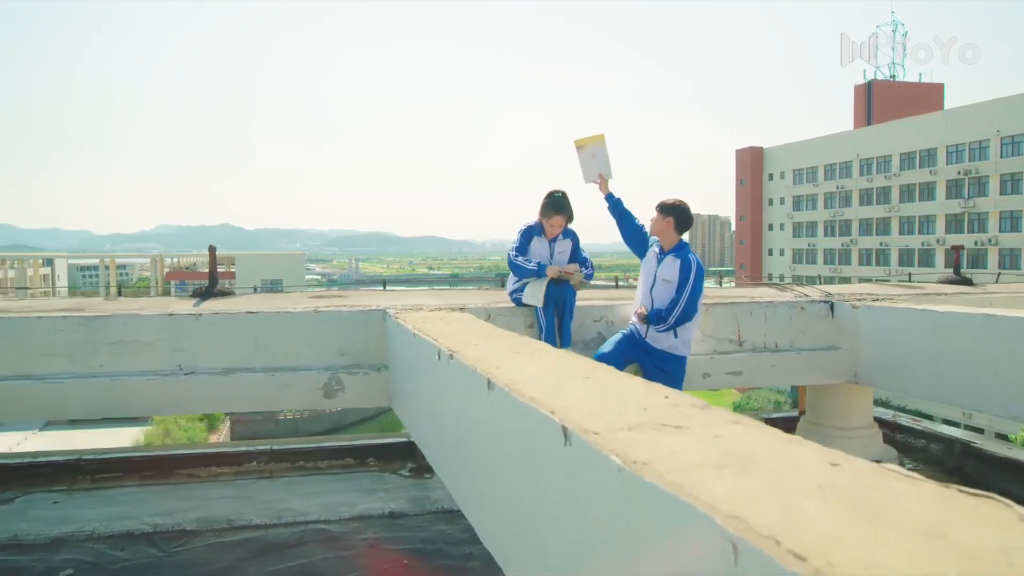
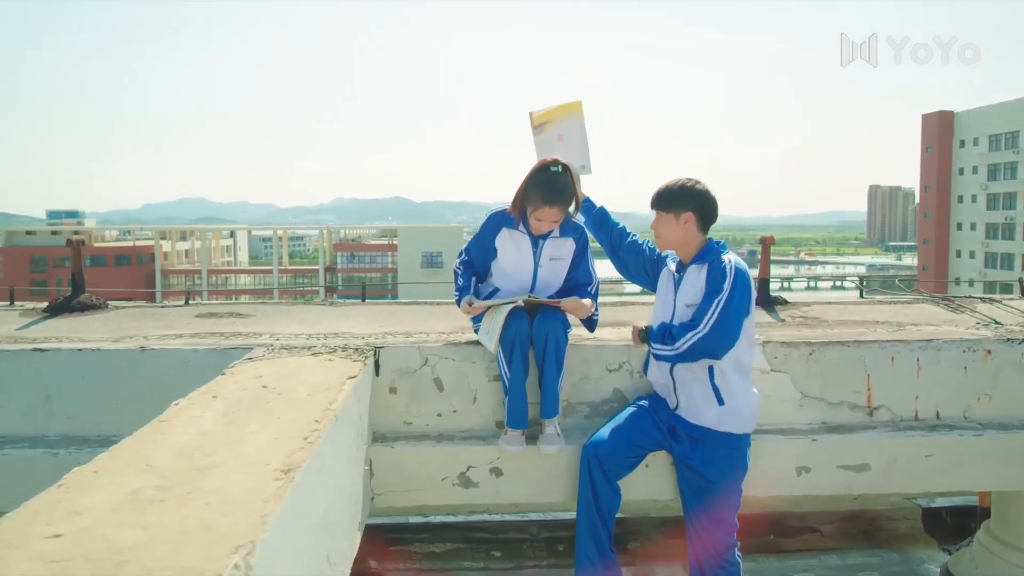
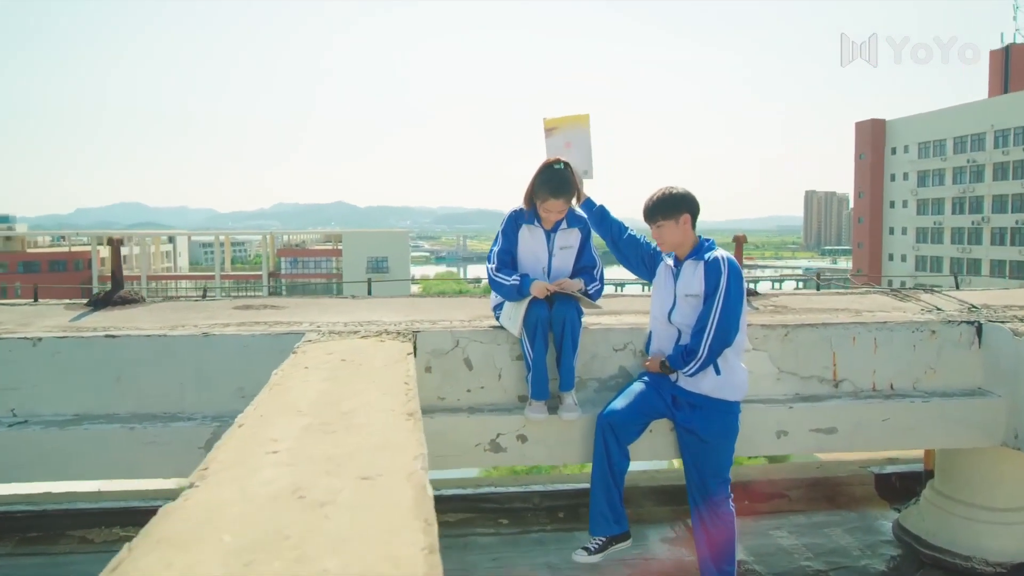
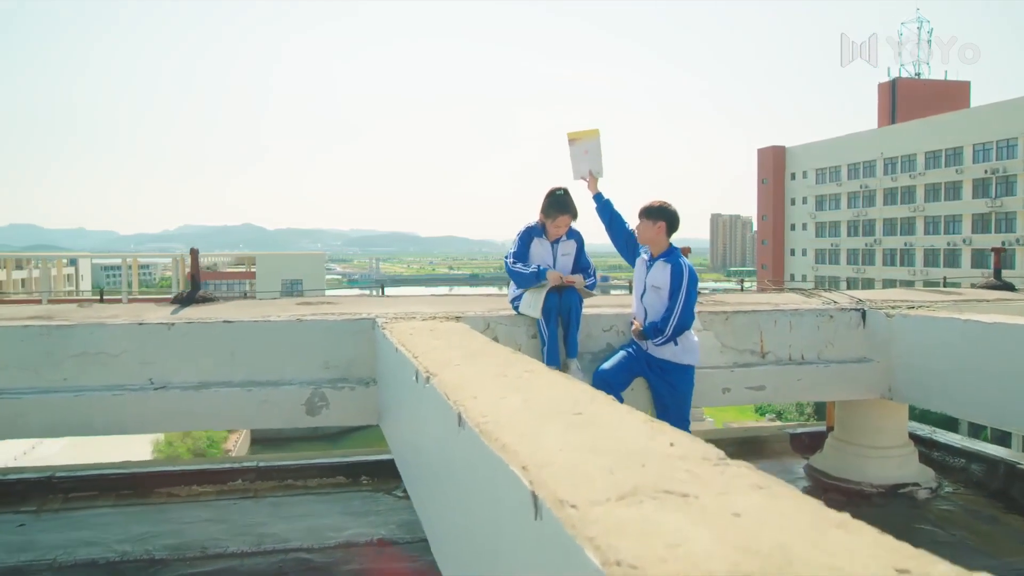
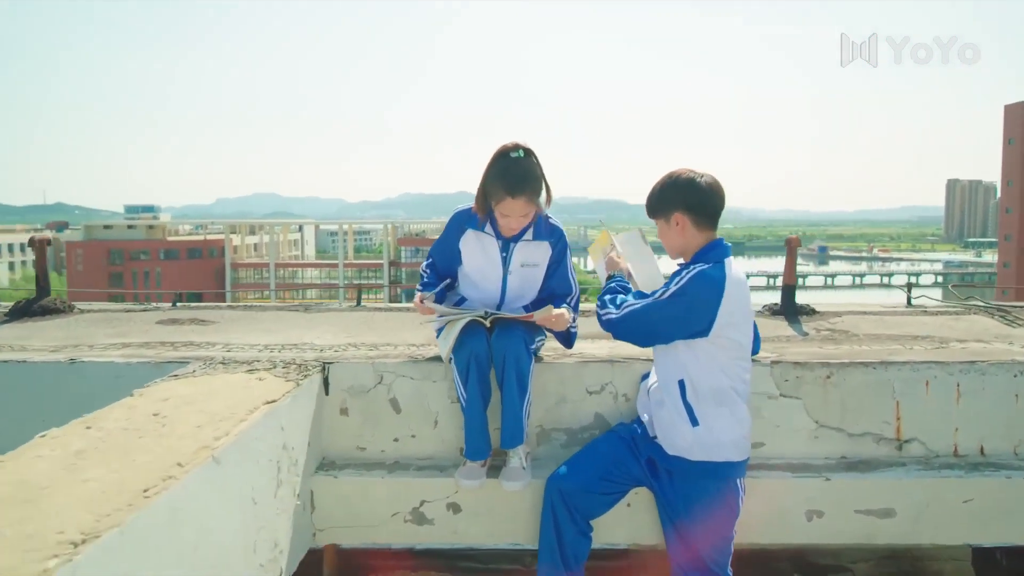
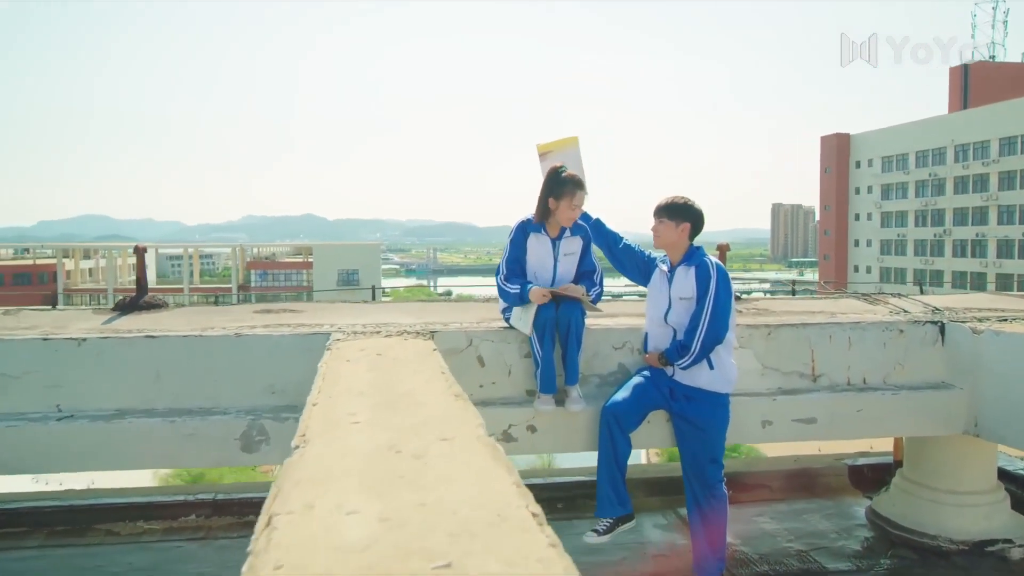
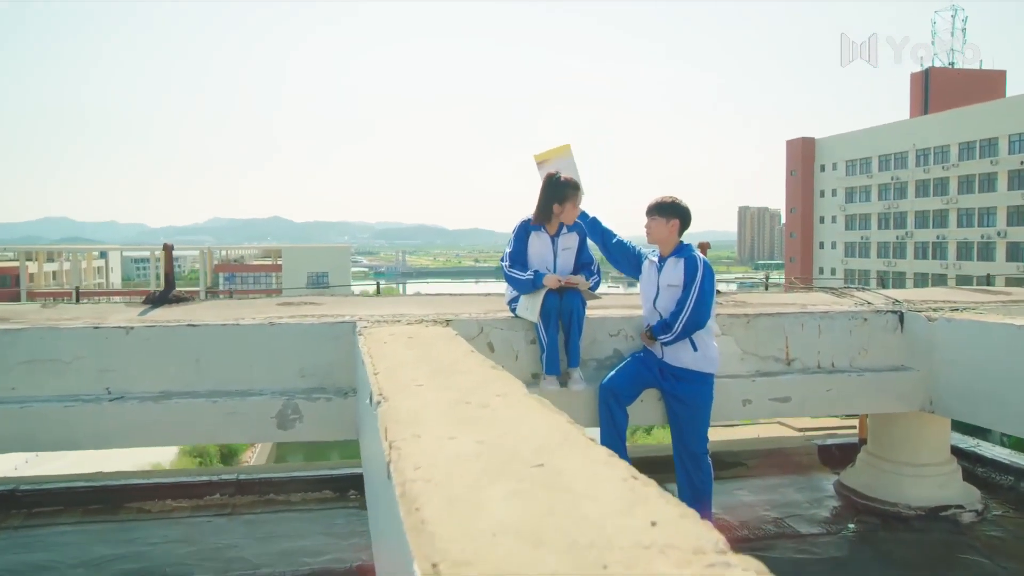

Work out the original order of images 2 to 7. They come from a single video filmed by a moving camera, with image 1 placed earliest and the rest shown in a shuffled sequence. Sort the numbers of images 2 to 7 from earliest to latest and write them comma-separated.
4, 7, 6, 3, 2, 5
